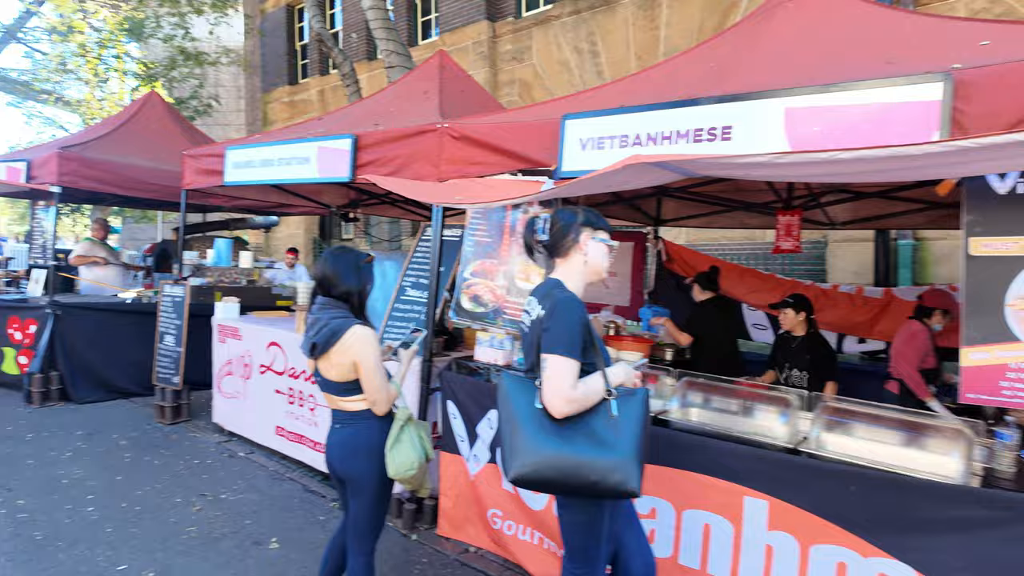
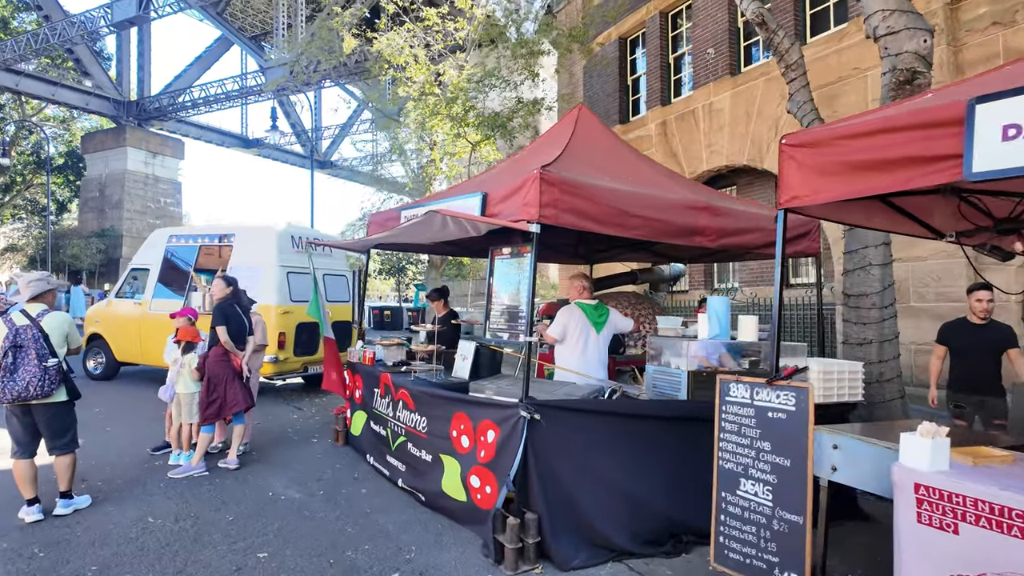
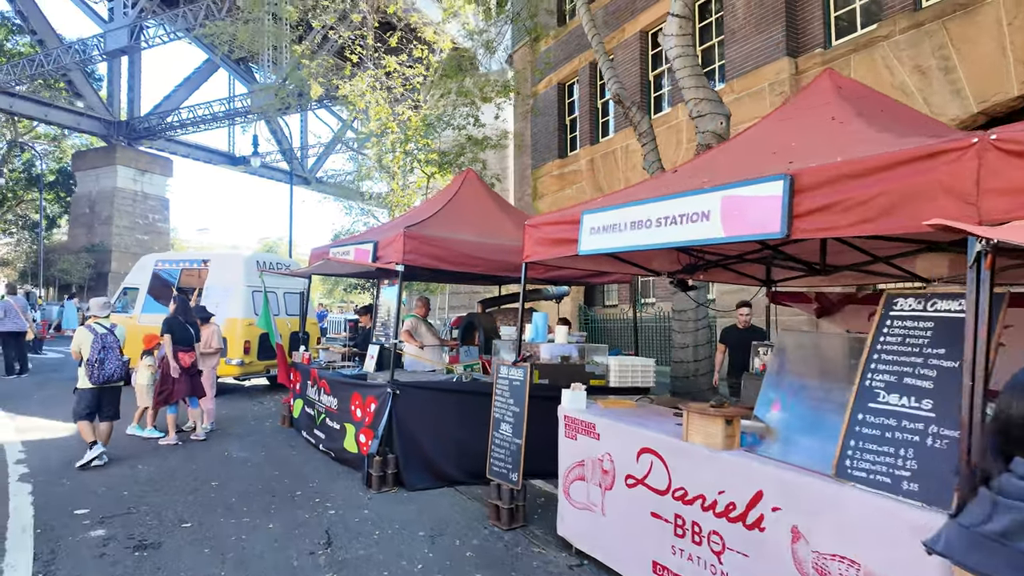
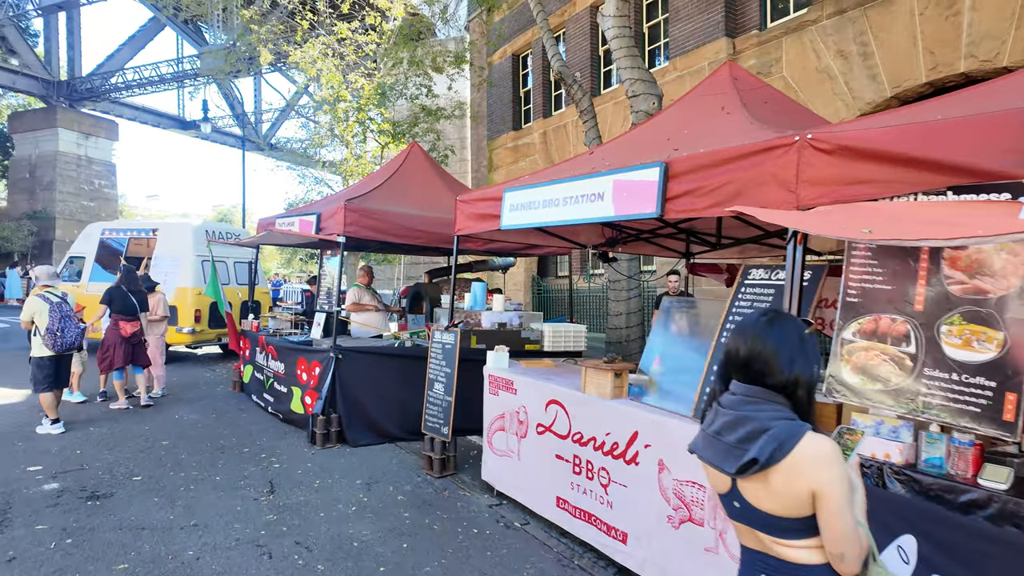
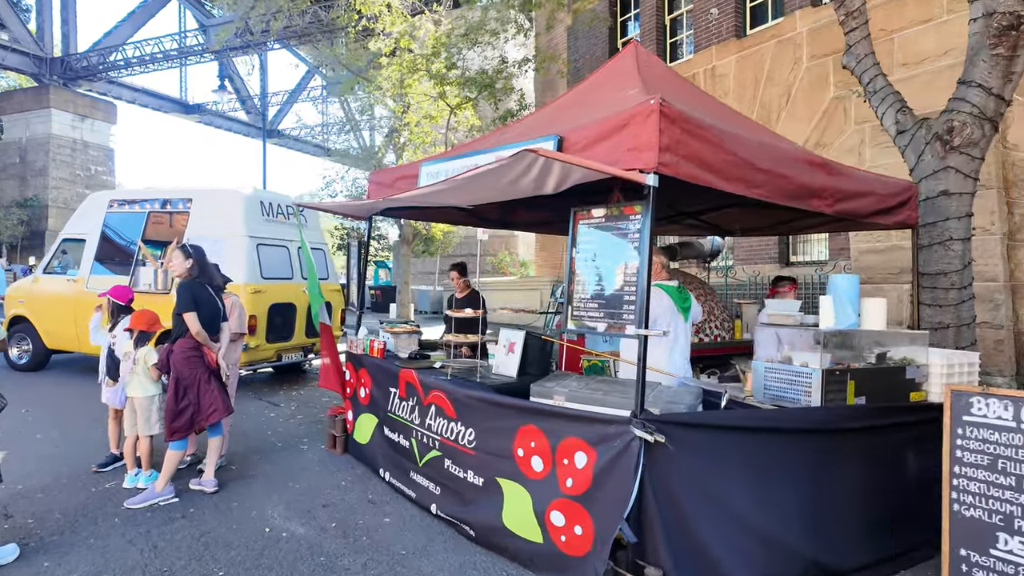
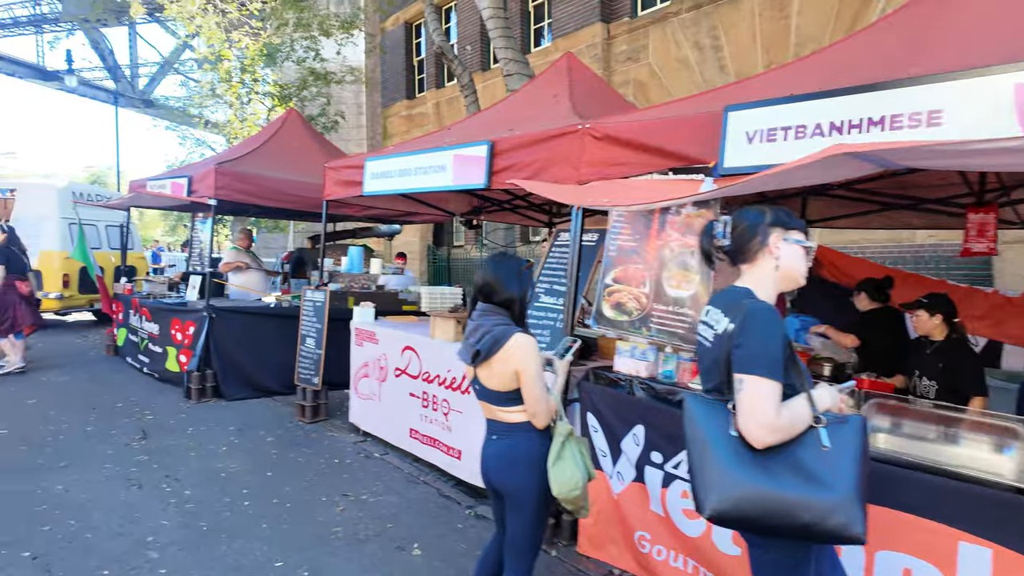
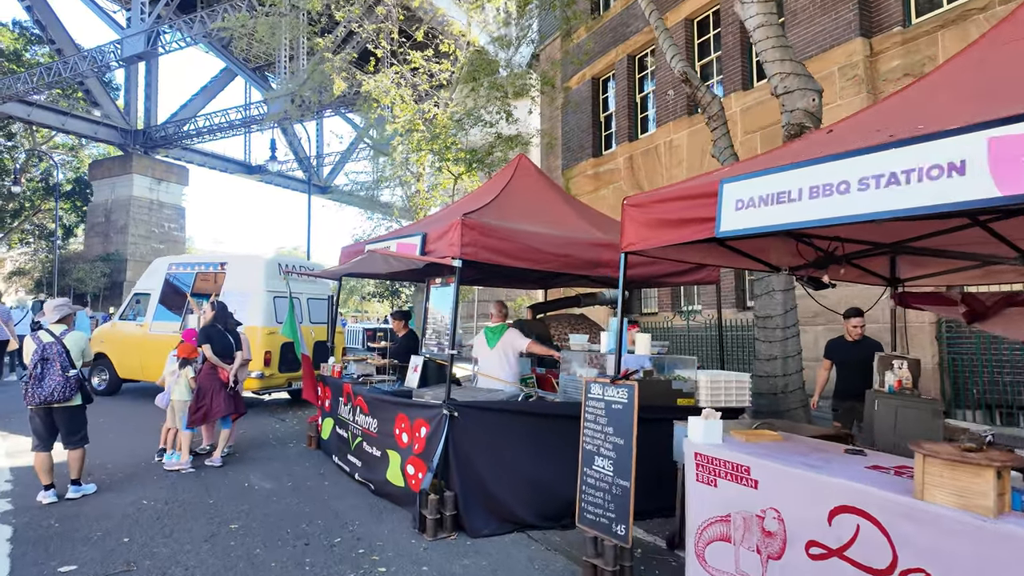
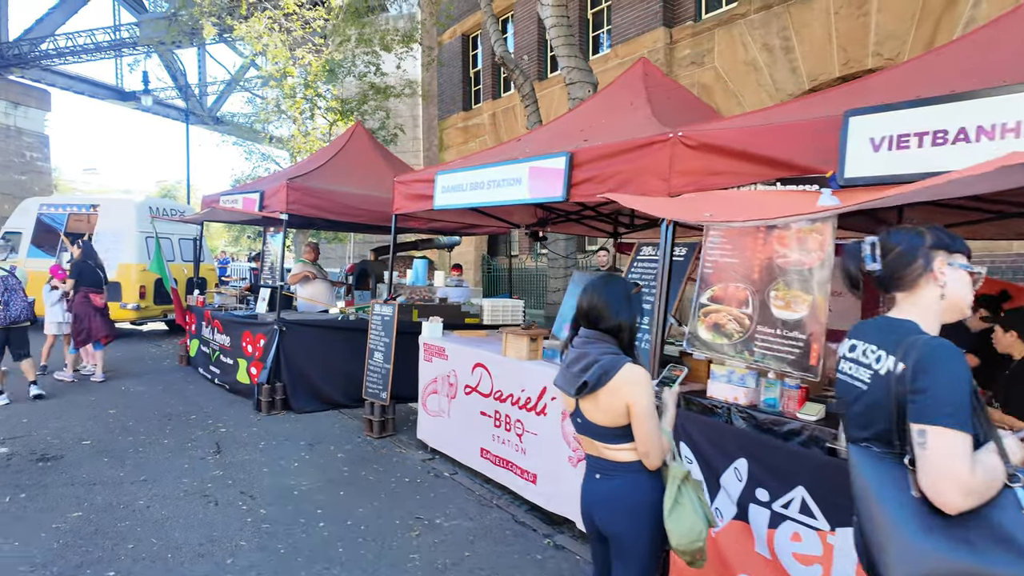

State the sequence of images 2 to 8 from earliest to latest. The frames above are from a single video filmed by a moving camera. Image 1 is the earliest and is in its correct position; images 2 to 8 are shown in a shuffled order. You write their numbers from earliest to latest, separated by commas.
6, 8, 4, 3, 7, 2, 5
